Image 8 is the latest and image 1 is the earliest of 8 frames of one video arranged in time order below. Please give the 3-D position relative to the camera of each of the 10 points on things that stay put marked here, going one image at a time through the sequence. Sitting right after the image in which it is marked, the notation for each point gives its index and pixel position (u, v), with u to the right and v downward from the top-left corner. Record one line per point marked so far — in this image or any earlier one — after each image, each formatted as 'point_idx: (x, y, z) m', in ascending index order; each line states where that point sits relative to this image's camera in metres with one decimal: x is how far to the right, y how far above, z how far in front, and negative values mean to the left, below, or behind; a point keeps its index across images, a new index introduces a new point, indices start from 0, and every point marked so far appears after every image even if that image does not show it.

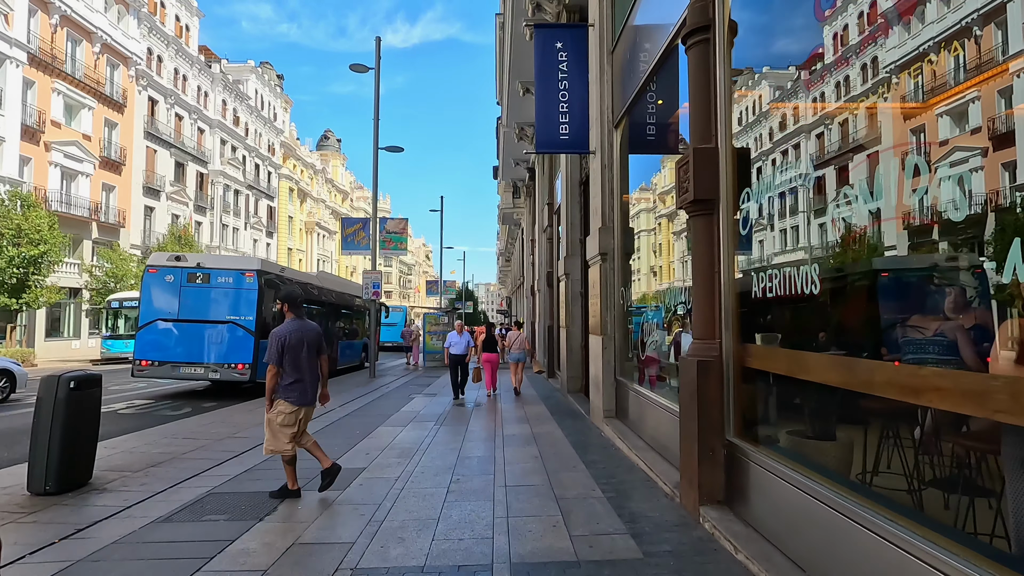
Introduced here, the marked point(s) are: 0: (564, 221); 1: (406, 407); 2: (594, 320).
0: (+1.3, +1.8, +13.6) m
1: (-2.4, -2.7, +12.2) m
2: (+1.4, -0.6, +9.2) m
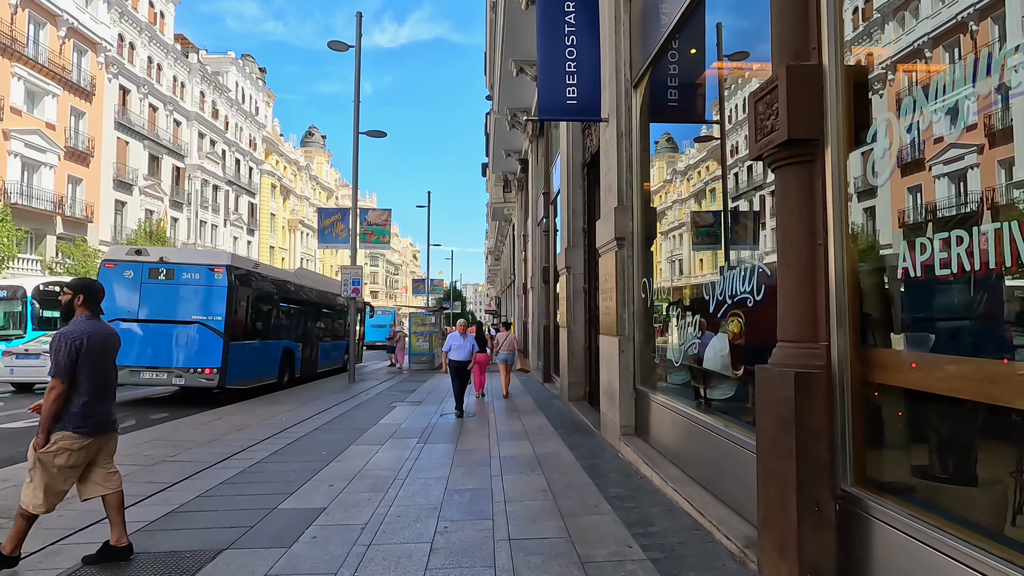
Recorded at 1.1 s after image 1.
0: (+1.2, +1.9, +12.2) m
1: (-2.5, -2.6, +10.7) m
2: (+1.4, -0.5, +7.8) m
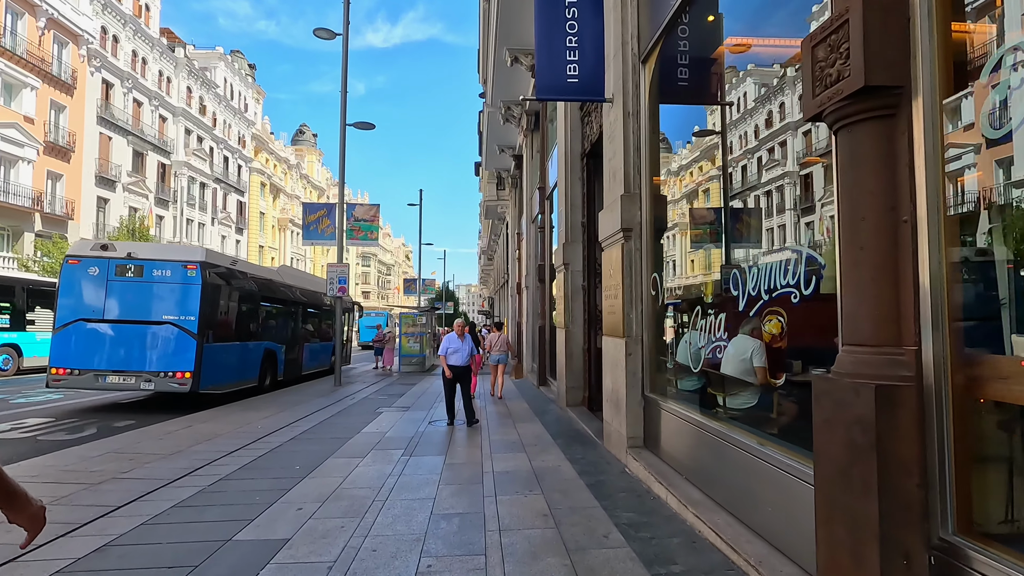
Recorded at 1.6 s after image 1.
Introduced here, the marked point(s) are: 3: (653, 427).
0: (+1.1, +1.9, +11.5) m
1: (-2.6, -2.5, +9.9) m
2: (+1.3, -0.4, +7.1) m
3: (+1.7, -1.6, +6.4) m
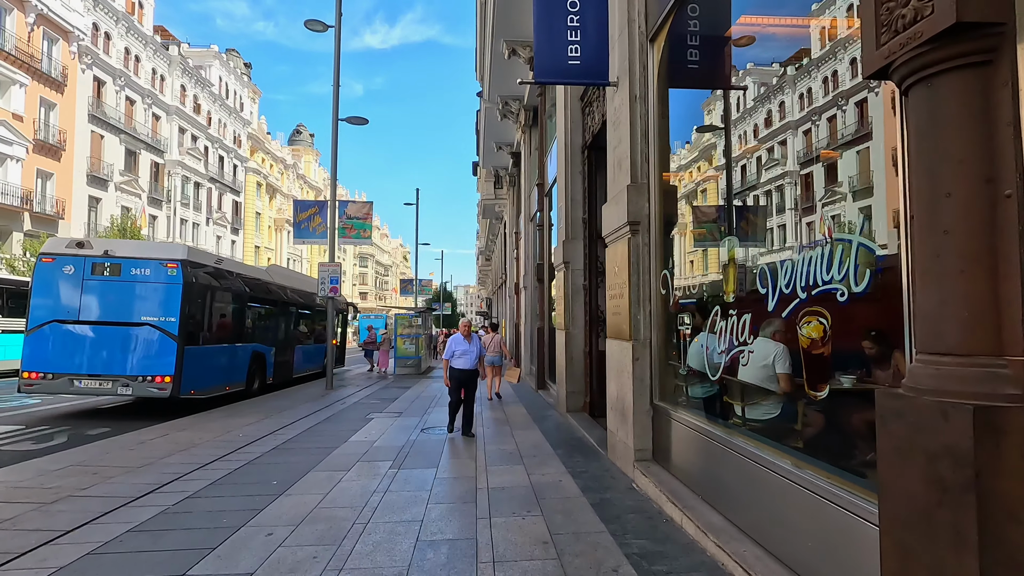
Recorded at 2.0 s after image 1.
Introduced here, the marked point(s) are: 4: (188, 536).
0: (+1.0, +1.9, +11.0) m
1: (-2.6, -2.5, +9.4) m
2: (+1.3, -0.4, +6.5) m
3: (+1.6, -1.6, +5.8) m
4: (-2.7, -2.1, +4.5) m
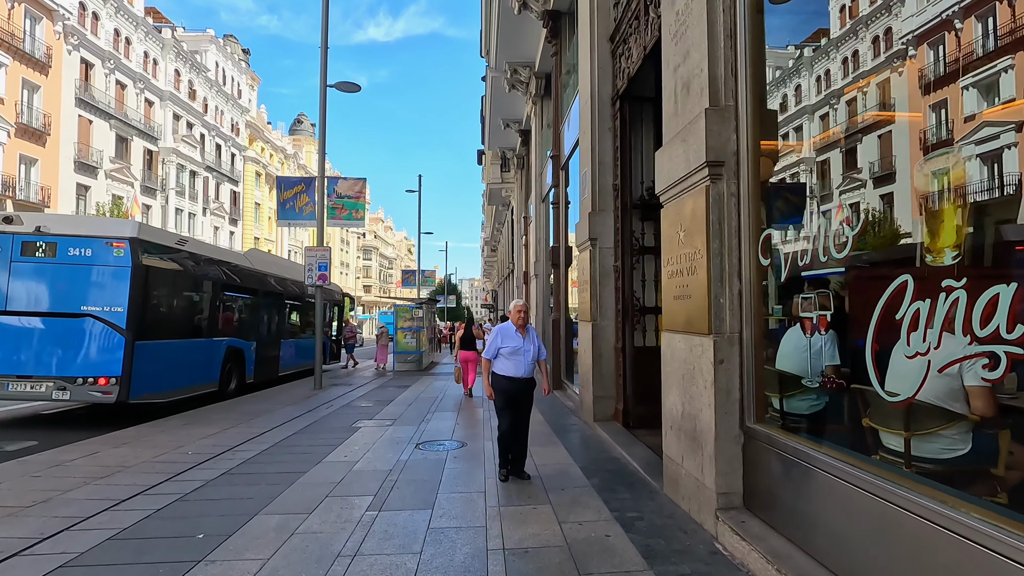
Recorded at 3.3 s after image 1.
0: (+1.3, +2.2, +9.1) m
1: (-2.4, -2.2, +7.6) m
2: (+1.5, -0.2, +4.7) m
3: (+1.8, -1.4, +4.0) m
4: (-2.5, -1.9, +2.7) m
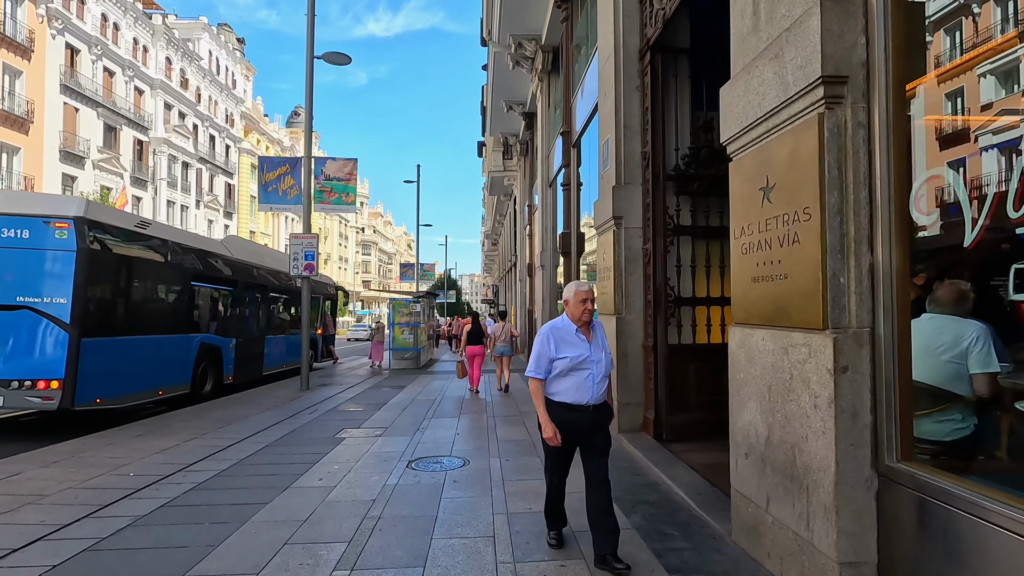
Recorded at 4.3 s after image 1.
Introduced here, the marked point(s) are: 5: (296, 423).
0: (+1.4, +2.4, +7.8) m
1: (-2.3, -2.1, +6.3) m
2: (+1.6, 0.0, +3.4) m
3: (+2.0, -1.3, +2.7) m
4: (-2.4, -1.8, +1.4) m
5: (-3.7, -2.3, +9.1) m
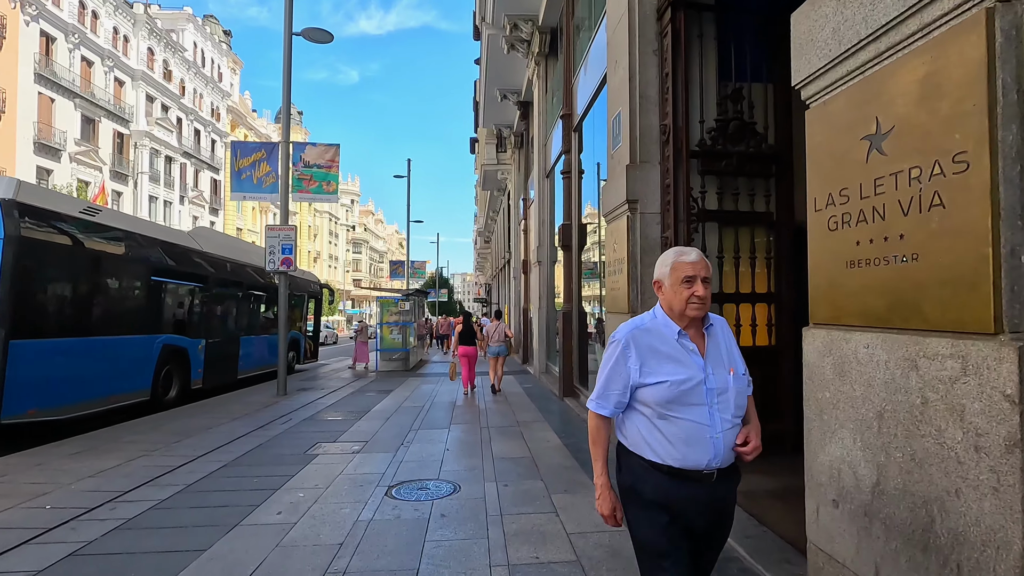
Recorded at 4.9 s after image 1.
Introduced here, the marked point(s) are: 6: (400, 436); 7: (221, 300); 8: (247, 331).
0: (+1.4, +2.5, +6.8) m
1: (-2.3, -2.0, +5.3) m
2: (+1.7, 0.0, +2.4) m
3: (+2.0, -1.2, +1.7) m
4: (-2.4, -1.7, +0.4) m
5: (-3.7, -2.2, +8.0) m
6: (-1.7, -2.2, +7.9) m
7: (-7.1, -0.3, +12.8) m
8: (-7.2, -1.2, +14.4) m
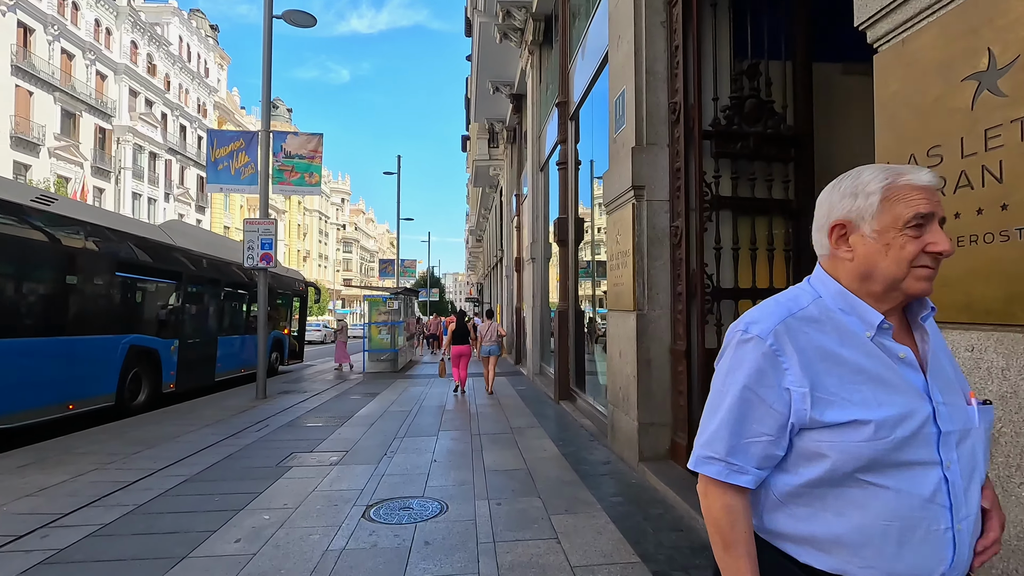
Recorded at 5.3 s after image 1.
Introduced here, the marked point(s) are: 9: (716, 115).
0: (+1.3, +2.5, +6.2) m
1: (-2.3, -2.0, +4.6) m
2: (+1.6, +0.1, +1.8) m
3: (+2.0, -1.2, +1.2) m
4: (-2.3, -1.6, -0.2) m
5: (-3.8, -2.2, +7.4) m
6: (-1.8, -2.1, +7.3) m
7: (-7.2, -0.2, +12.1) m
8: (-7.4, -1.1, +13.7) m
9: (+2.1, +1.8, +5.5) m
